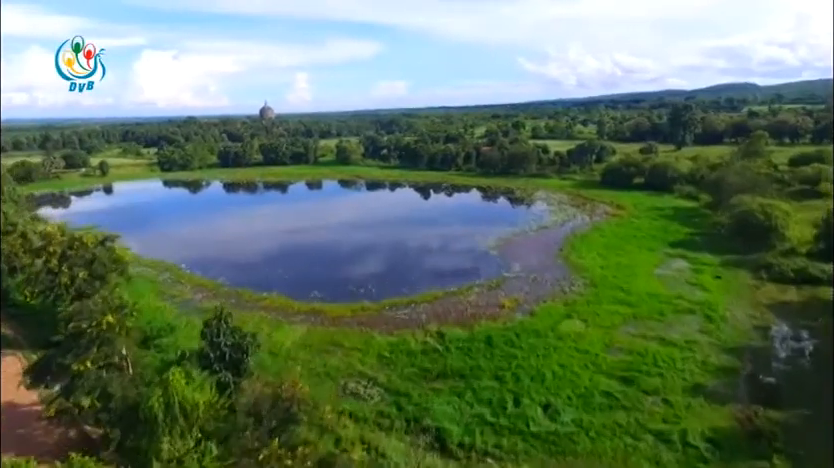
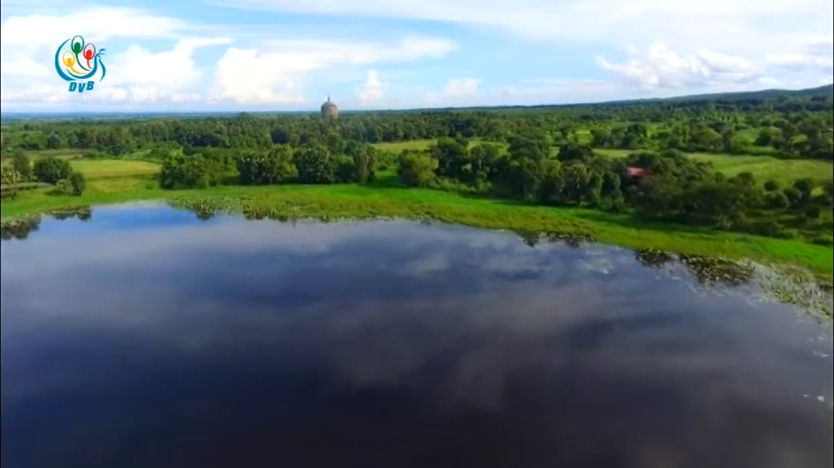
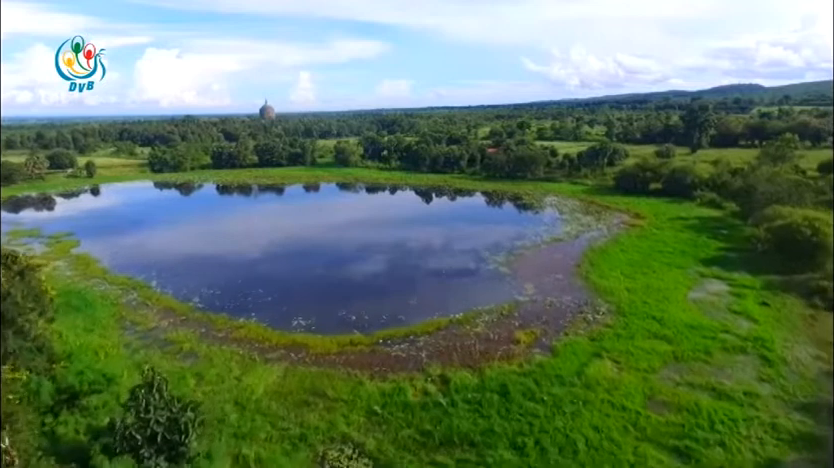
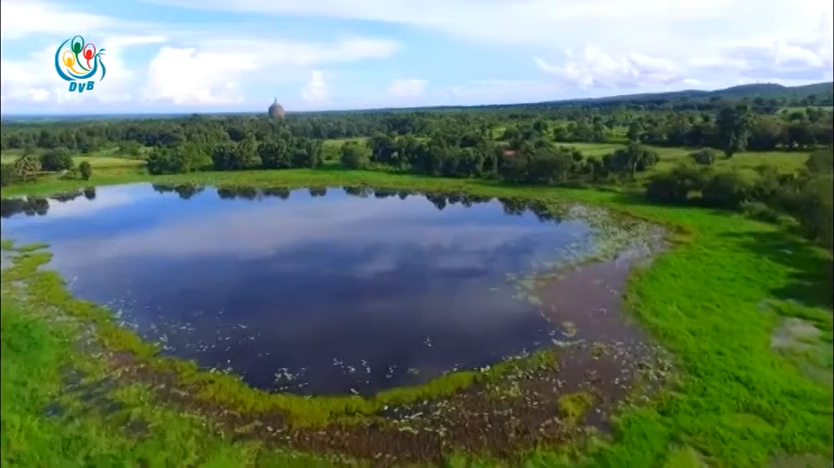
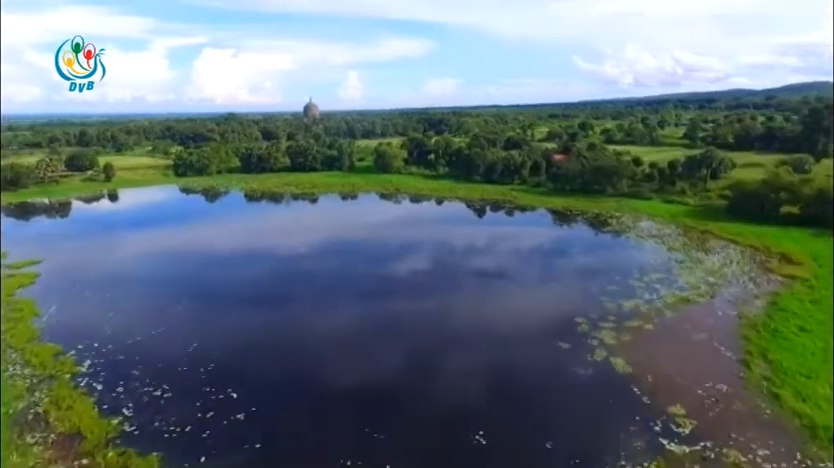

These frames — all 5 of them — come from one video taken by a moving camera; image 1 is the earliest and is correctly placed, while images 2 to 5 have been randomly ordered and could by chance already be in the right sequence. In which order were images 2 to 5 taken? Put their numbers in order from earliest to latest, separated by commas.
3, 4, 5, 2
